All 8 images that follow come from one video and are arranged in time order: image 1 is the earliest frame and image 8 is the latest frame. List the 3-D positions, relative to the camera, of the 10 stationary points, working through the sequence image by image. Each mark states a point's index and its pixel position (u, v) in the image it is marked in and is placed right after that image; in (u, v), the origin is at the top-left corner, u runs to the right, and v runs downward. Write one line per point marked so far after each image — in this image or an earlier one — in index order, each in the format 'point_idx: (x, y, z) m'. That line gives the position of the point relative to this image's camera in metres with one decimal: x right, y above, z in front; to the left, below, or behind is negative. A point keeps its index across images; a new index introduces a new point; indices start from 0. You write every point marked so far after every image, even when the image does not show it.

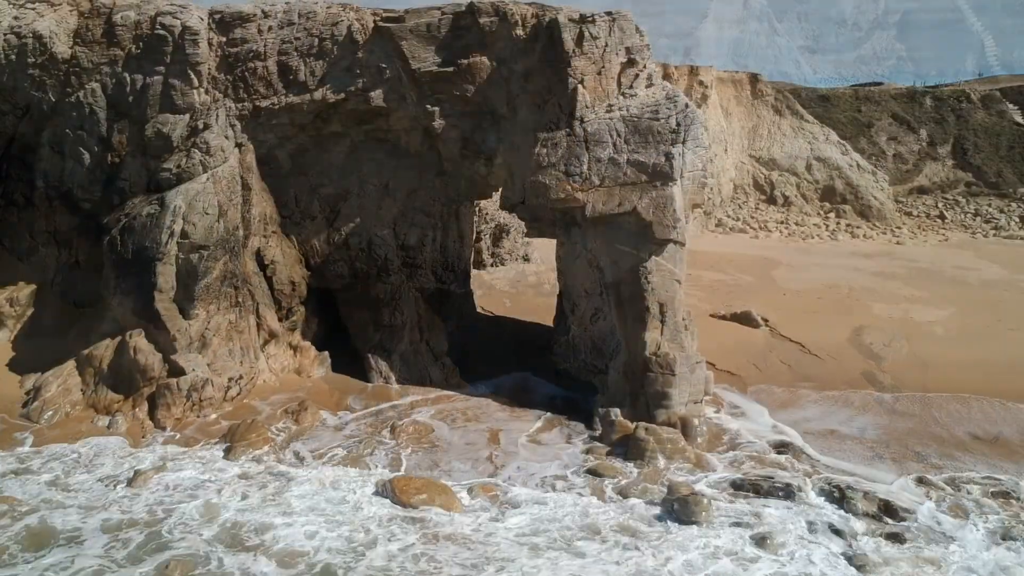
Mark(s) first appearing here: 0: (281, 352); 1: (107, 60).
0: (-3.1, -0.9, +9.2) m
1: (-5.6, +3.2, +9.4) m
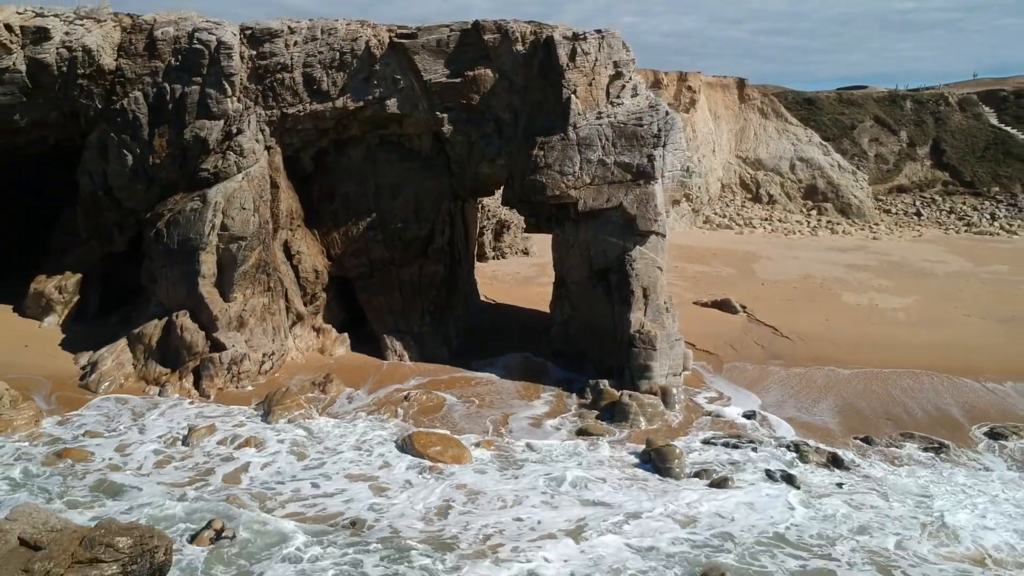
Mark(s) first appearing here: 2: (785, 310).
0: (-3.1, -0.7, +10.3) m
1: (-5.6, +3.4, +10.4) m
2: (+5.0, -0.4, +12.3) m
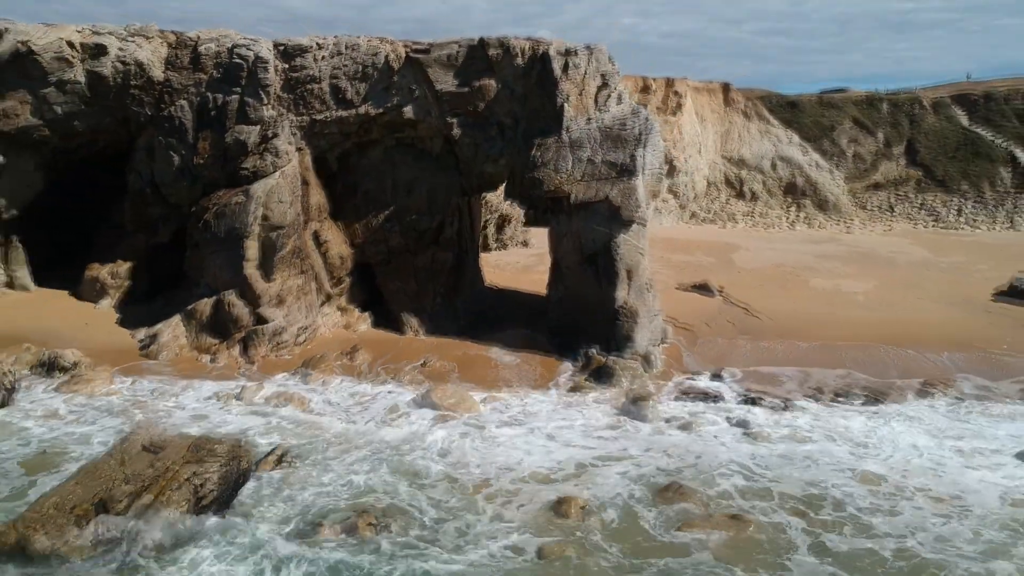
0: (-3.1, -0.4, +11.8) m
1: (-5.6, +3.6, +11.9) m
2: (+5.0, -0.1, +13.8) m
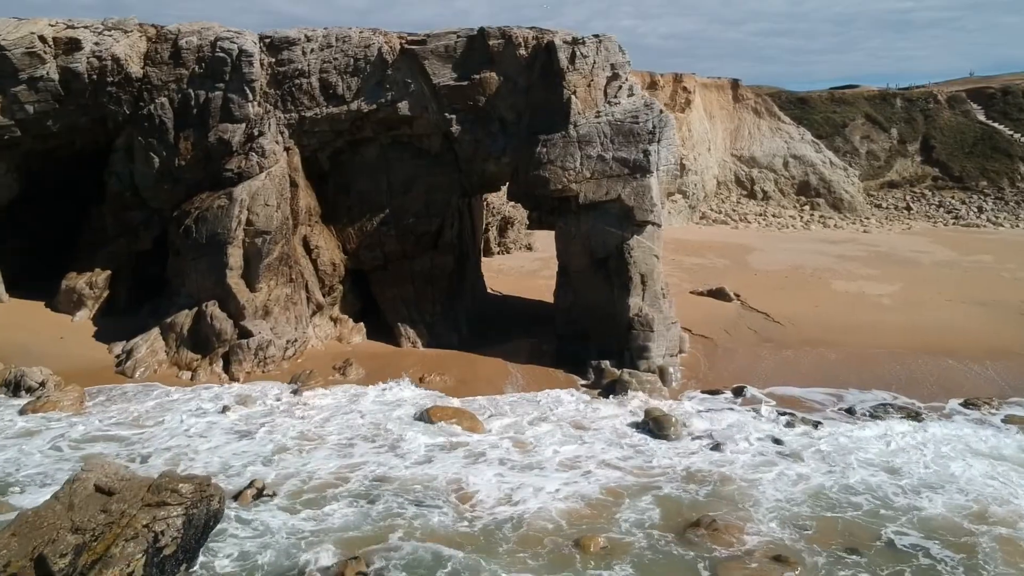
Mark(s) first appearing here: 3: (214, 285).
0: (-3.0, -0.6, +11.0) m
1: (-5.6, +3.5, +11.1) m
2: (+5.1, -0.2, +13.0) m
3: (-4.4, 0.0, +9.9) m
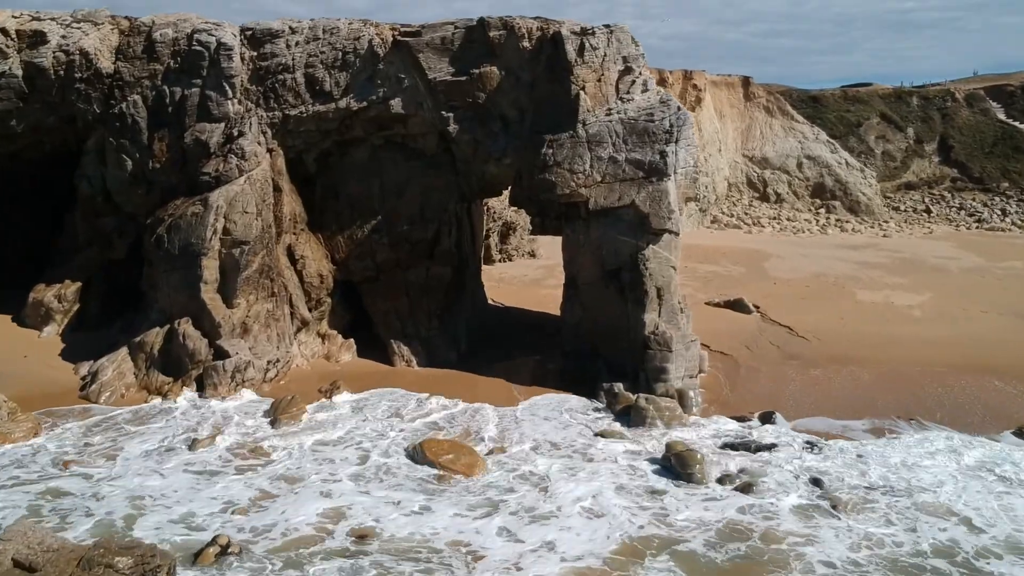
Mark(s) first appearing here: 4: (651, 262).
0: (-3.0, -0.8, +10.1) m
1: (-5.5, +3.2, +10.2) m
2: (+5.2, -0.3, +12.1) m
3: (-4.3, -0.2, +9.0) m
4: (+1.8, +0.3, +8.8) m
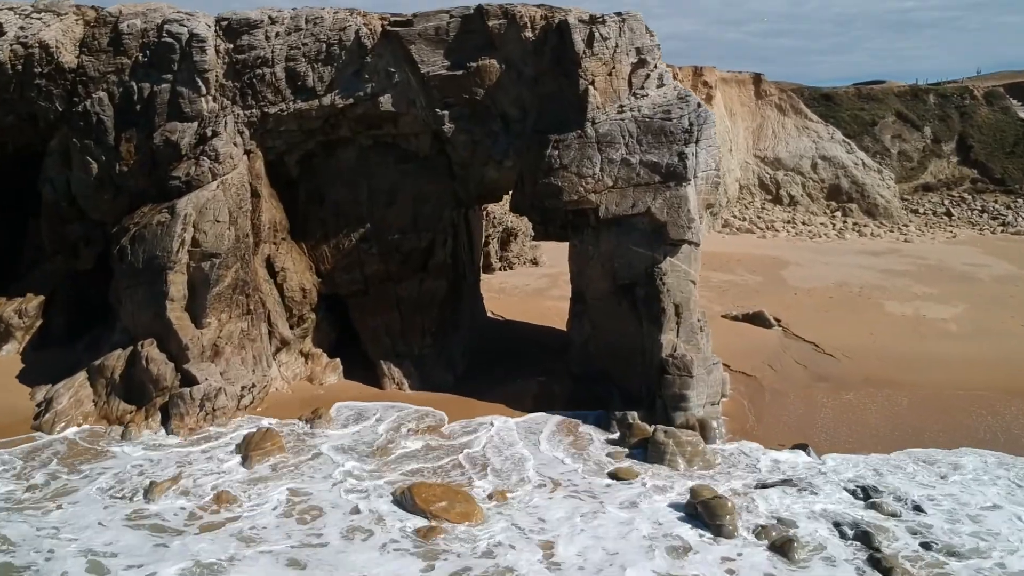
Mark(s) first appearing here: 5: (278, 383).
0: (-3.0, -1.0, +9.1) m
1: (-5.5, +3.0, +9.3) m
2: (+5.2, -0.5, +11.1) m
3: (-4.3, -0.4, +8.1) m
4: (+1.8, +0.1, +7.9) m
5: (-3.1, -1.2, +8.8) m
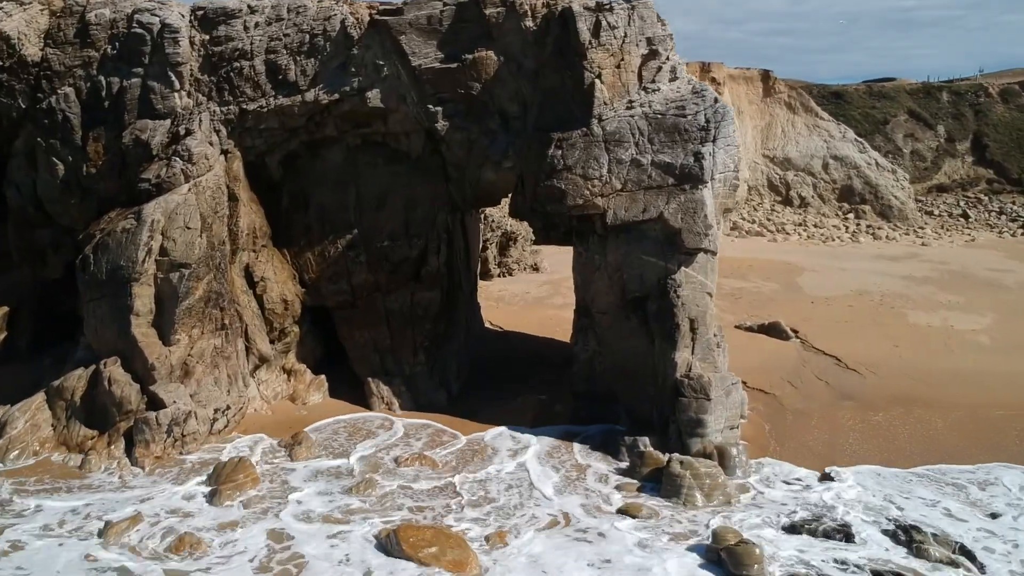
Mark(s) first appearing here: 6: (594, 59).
0: (-3.0, -1.1, +8.4) m
1: (-5.5, +2.9, +8.6) m
2: (+5.2, -0.7, +10.4) m
3: (-4.3, -0.5, +7.4) m
4: (+1.8, 0.0, +7.2) m
5: (-3.1, -1.4, +8.1) m
6: (+0.9, +2.6, +7.5) m
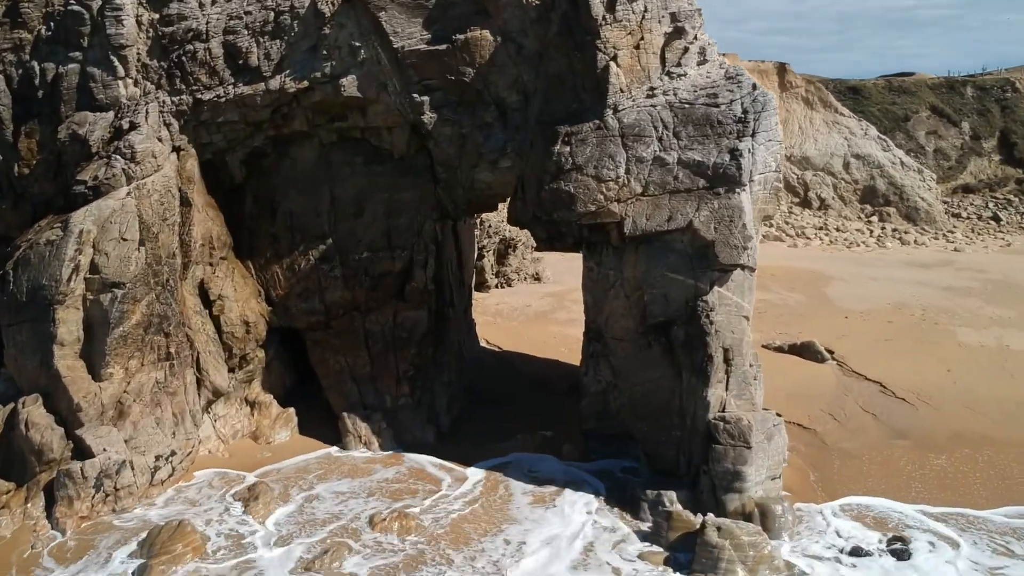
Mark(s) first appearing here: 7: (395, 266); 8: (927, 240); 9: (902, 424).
0: (-3.0, -1.3, +7.2) m
1: (-5.5, +2.7, +7.4) m
2: (+5.2, -0.9, +9.2) m
3: (-4.3, -0.7, +6.2) m
4: (+1.8, -0.2, +6.0) m
5: (-3.1, -1.6, +6.9) m
6: (+0.9, +2.3, +6.3) m
7: (-1.3, +0.3, +7.5) m
8: (+9.4, +1.1, +15.2) m
9: (+4.4, -1.5, +7.6) m
